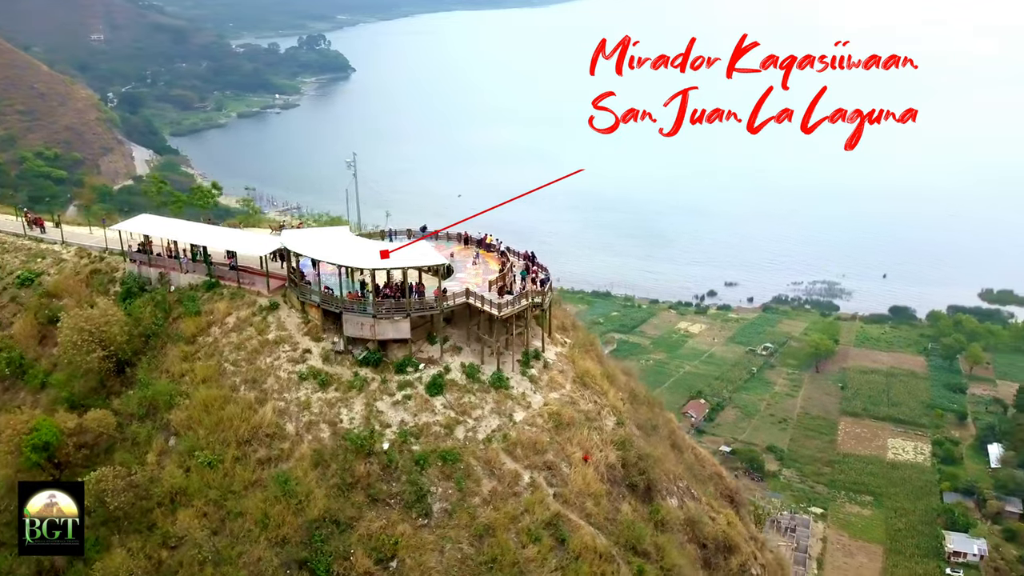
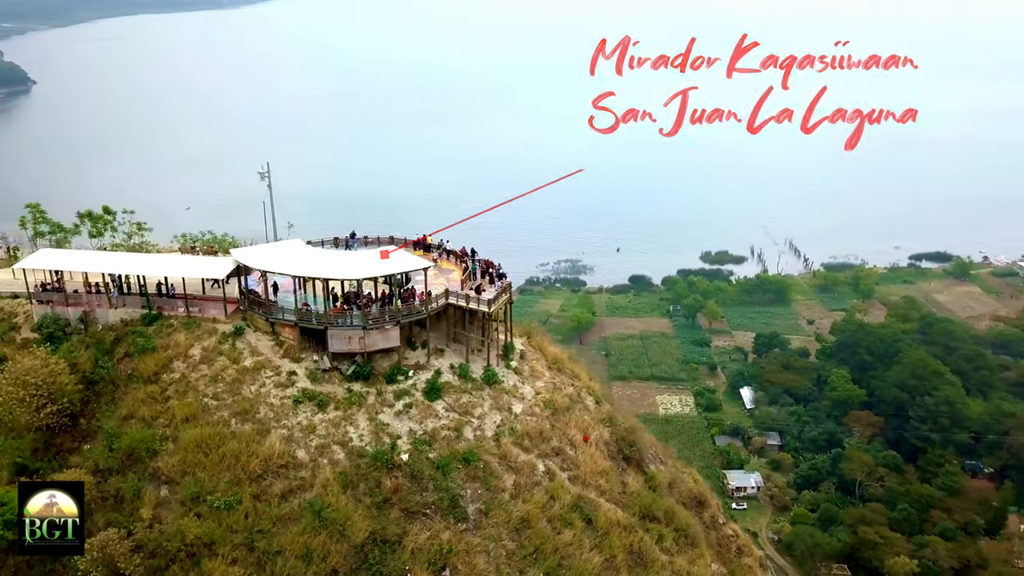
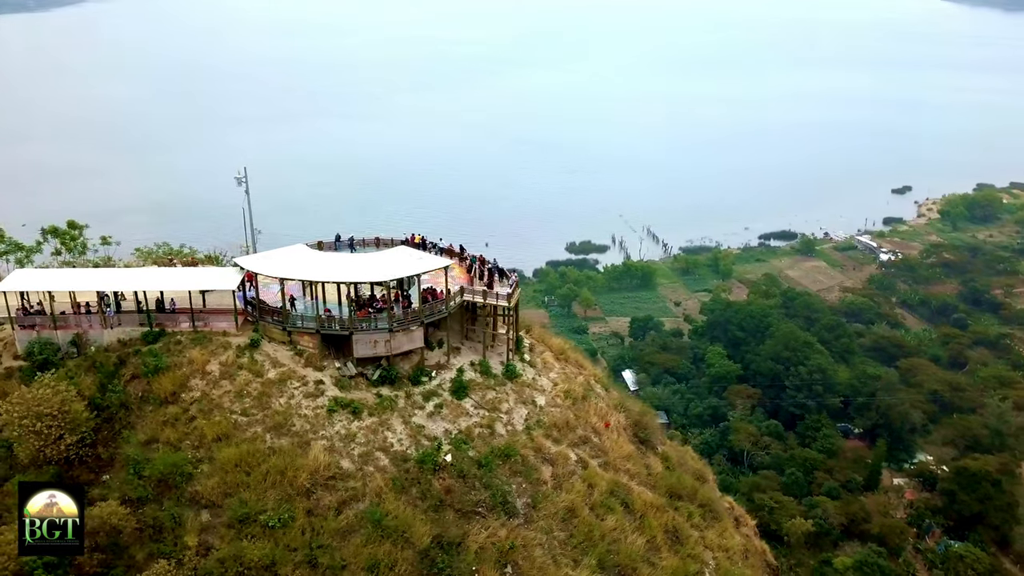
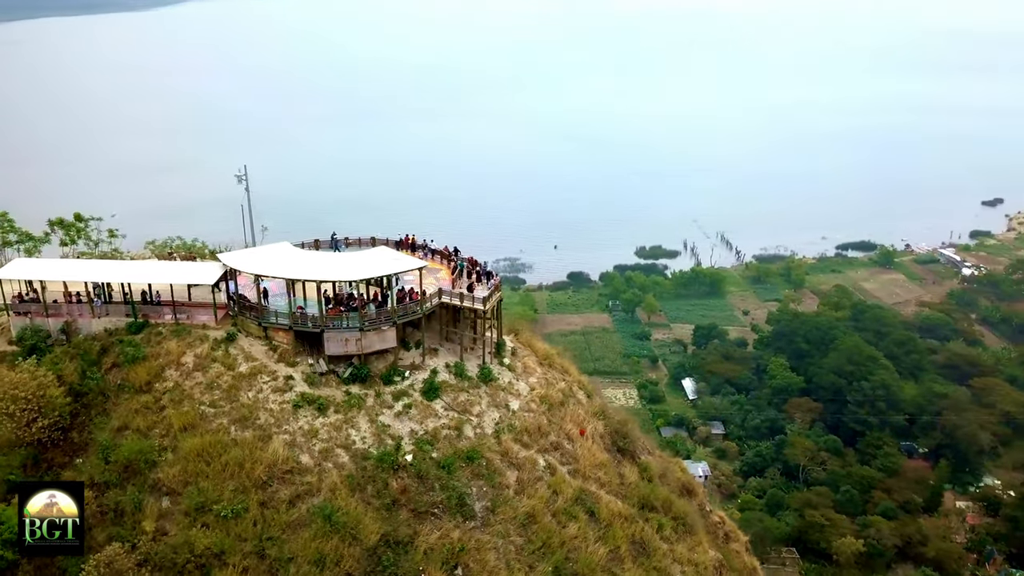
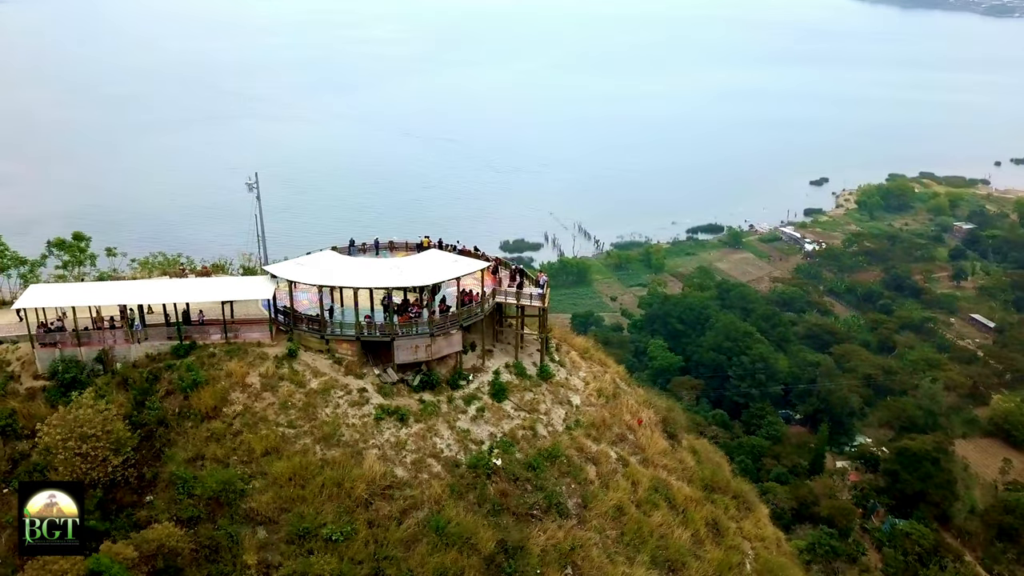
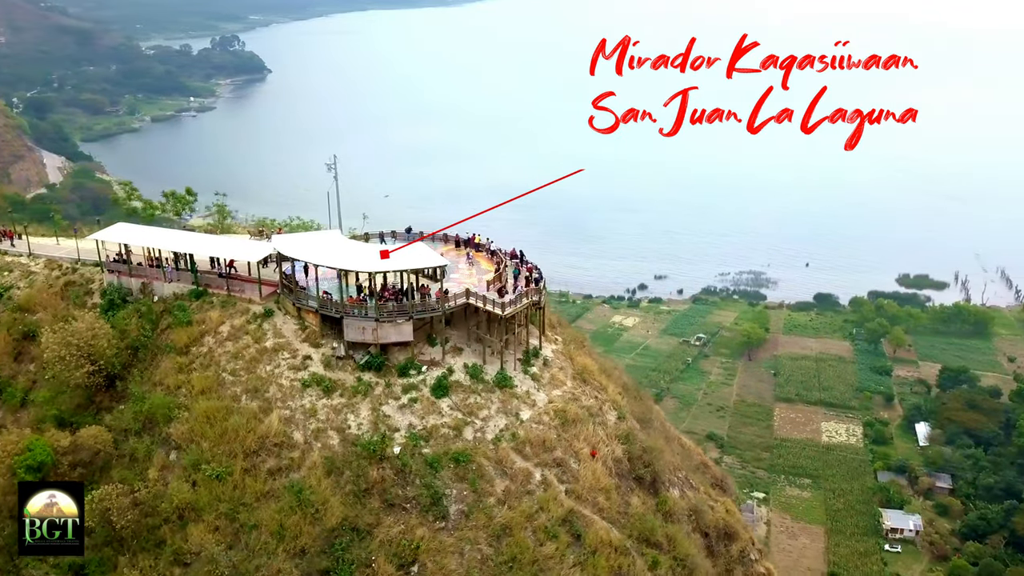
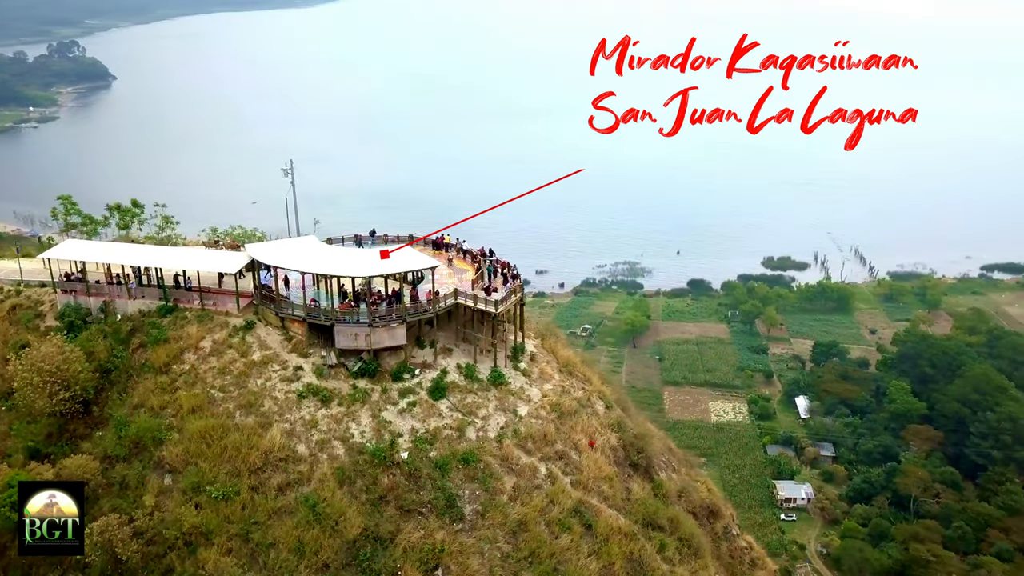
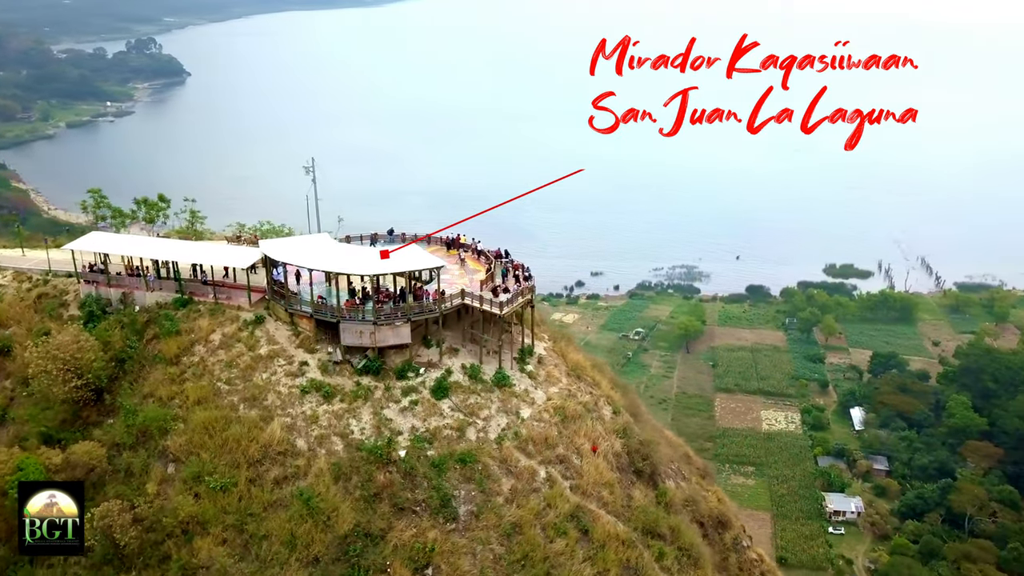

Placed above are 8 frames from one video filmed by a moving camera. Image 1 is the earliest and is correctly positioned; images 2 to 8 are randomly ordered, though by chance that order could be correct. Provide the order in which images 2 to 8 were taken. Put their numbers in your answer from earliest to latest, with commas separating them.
6, 8, 7, 2, 4, 3, 5
